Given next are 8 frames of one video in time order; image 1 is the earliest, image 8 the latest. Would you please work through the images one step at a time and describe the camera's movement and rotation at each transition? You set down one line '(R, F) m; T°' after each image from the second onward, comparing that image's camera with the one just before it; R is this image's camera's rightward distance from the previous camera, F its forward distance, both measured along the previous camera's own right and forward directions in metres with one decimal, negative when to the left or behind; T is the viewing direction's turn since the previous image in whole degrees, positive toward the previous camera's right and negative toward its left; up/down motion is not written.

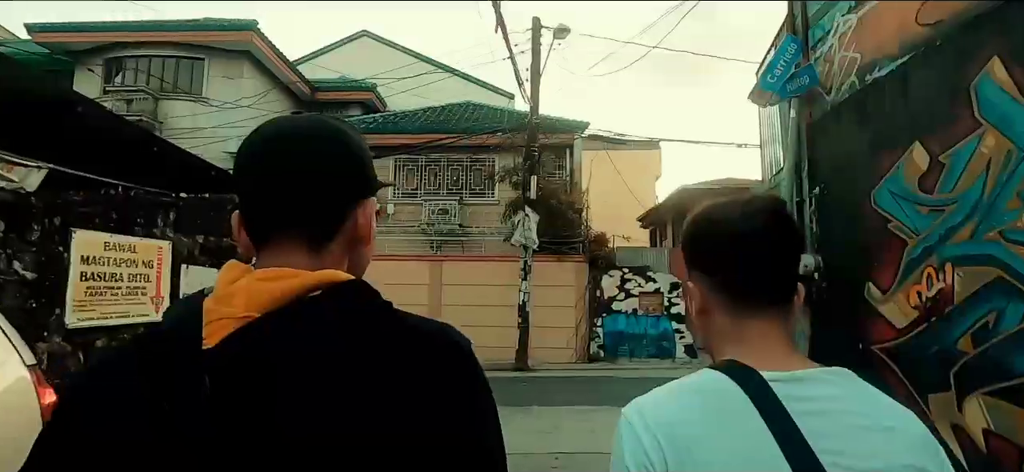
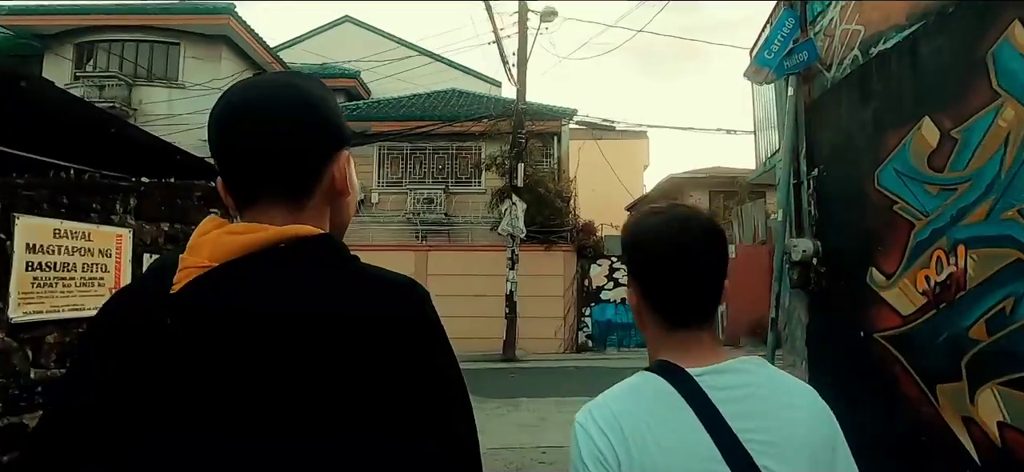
(0.0, +0.2) m; +1°
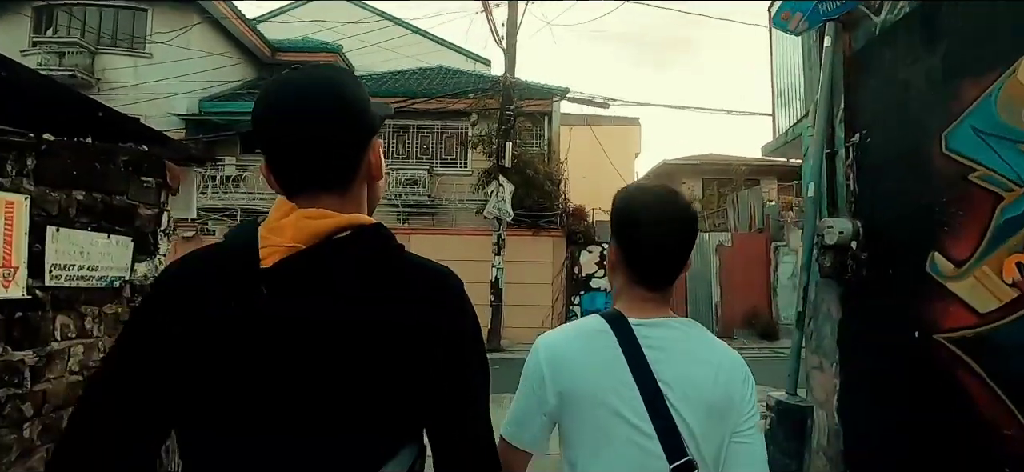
(+0.1, +0.7) m; +1°
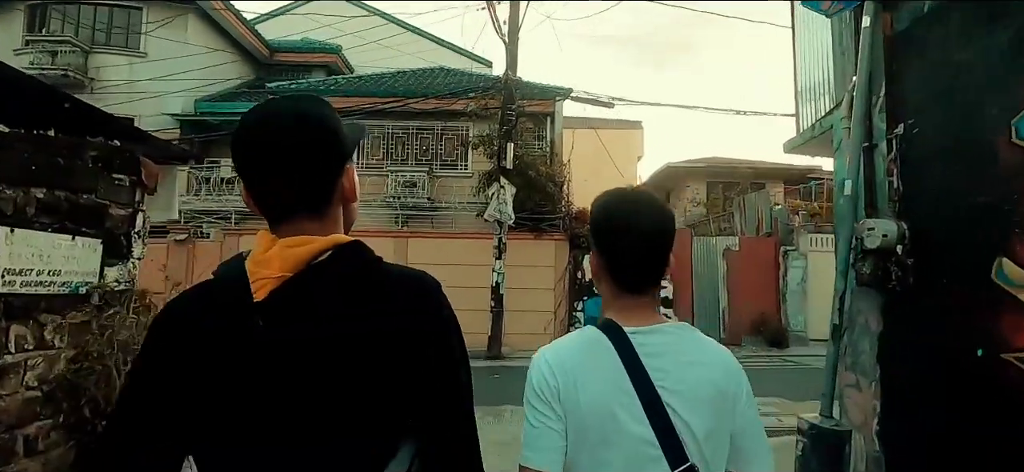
(0.0, +0.4) m; 0°
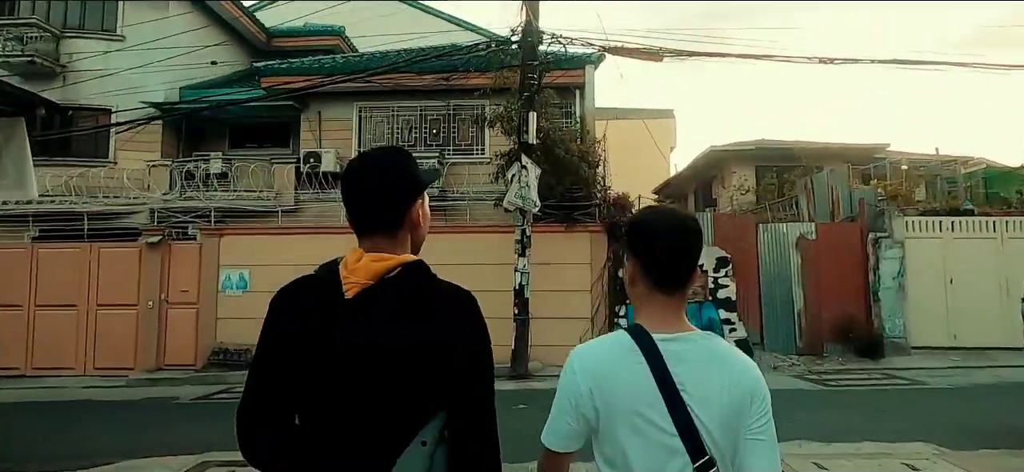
(0.0, +2.3) m; -3°
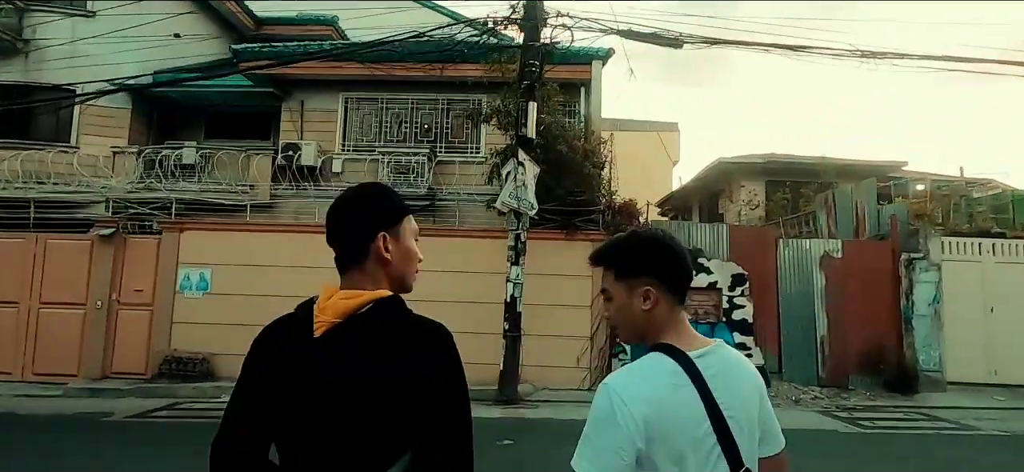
(+0.1, +1.2) m; 0°
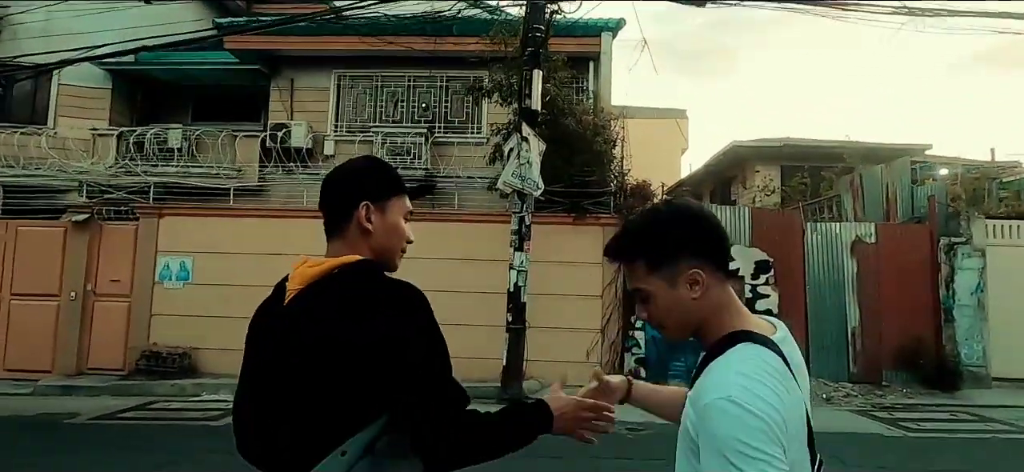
(0.0, +0.8) m; -1°
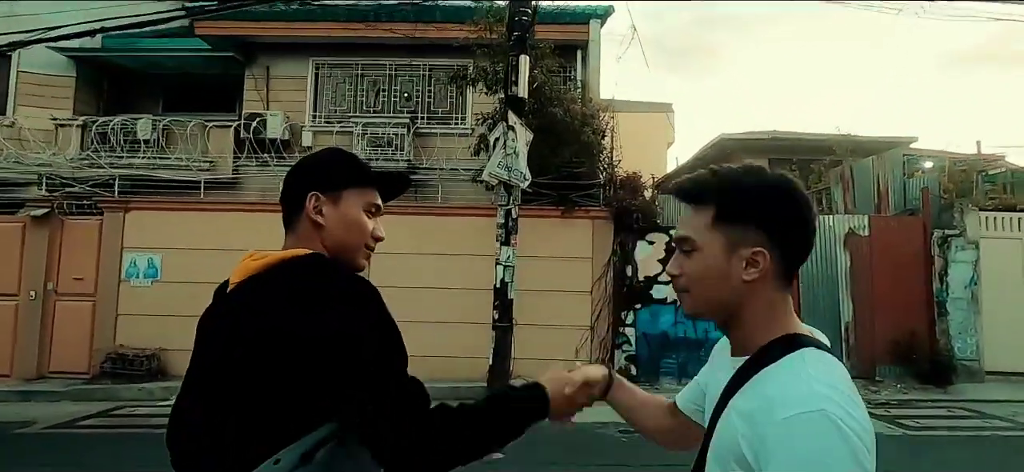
(0.0, +0.4) m; +2°
